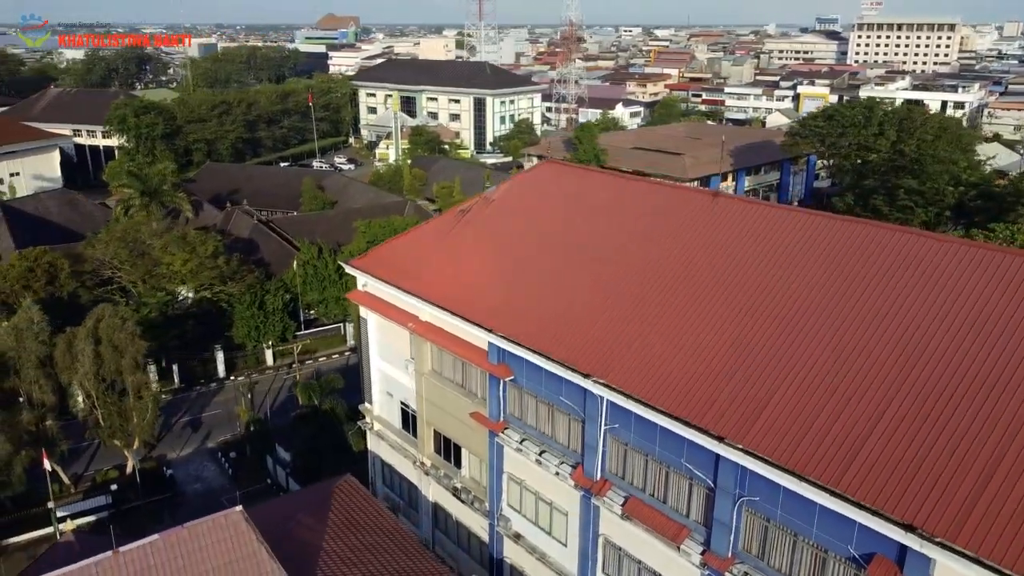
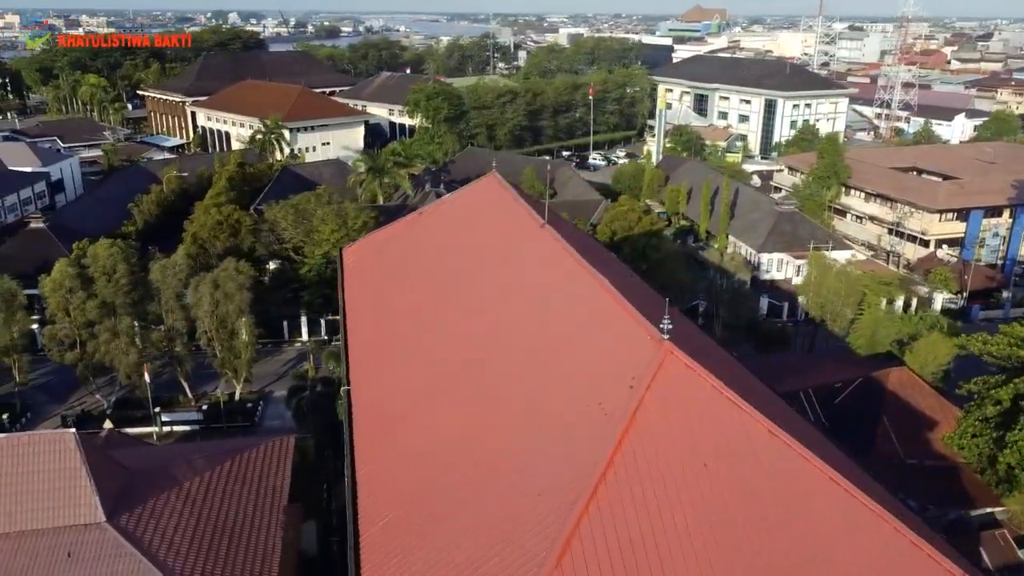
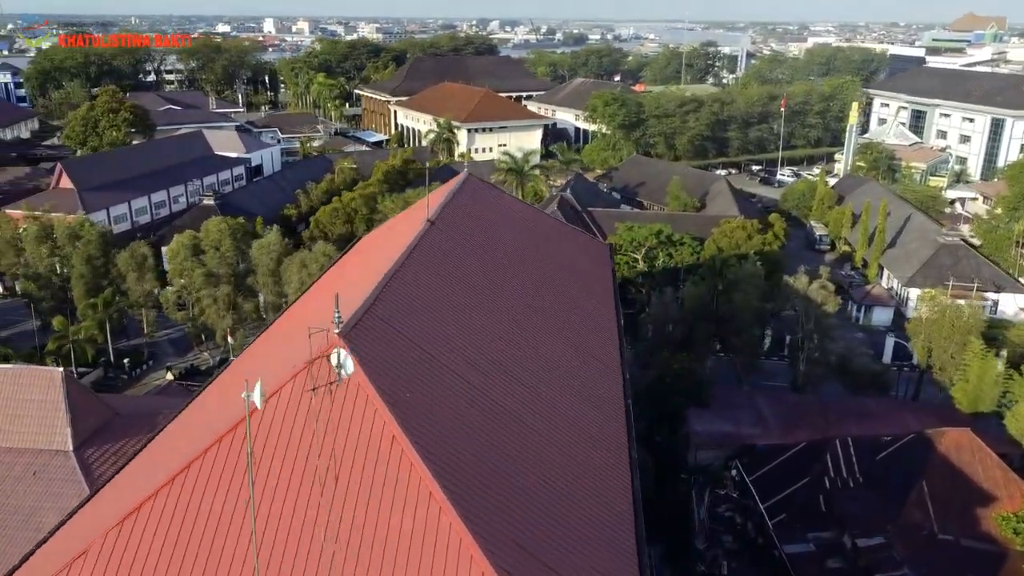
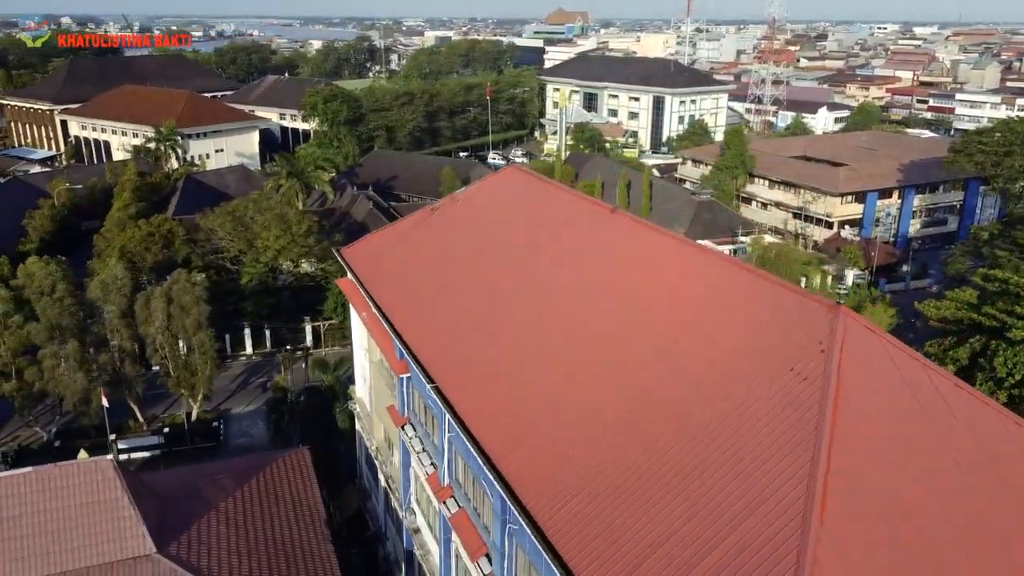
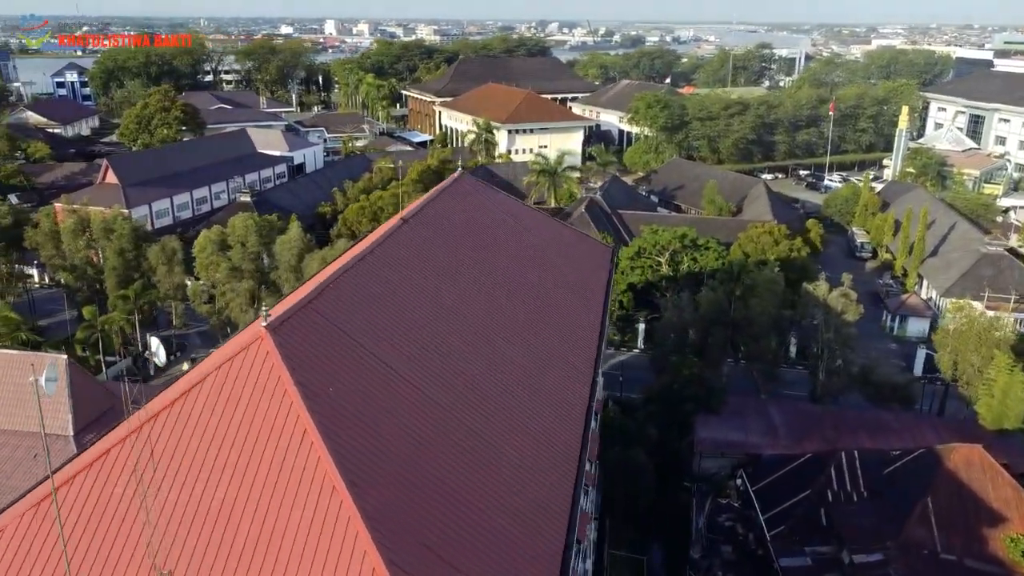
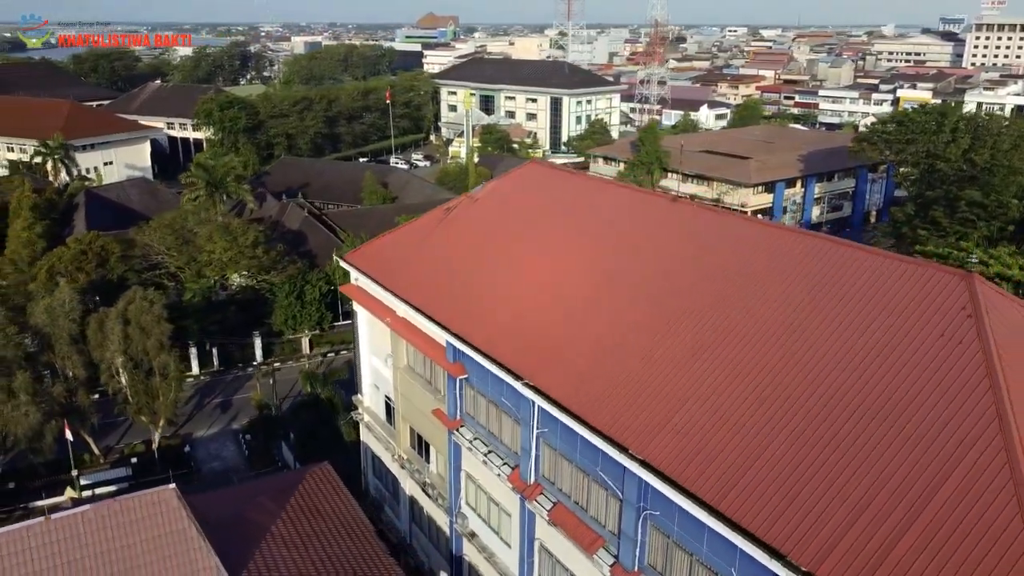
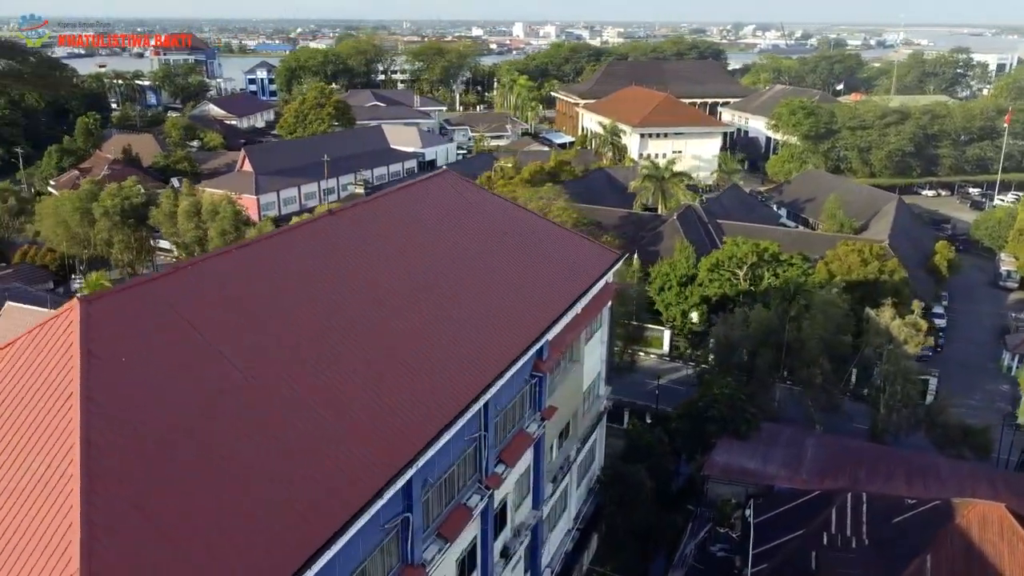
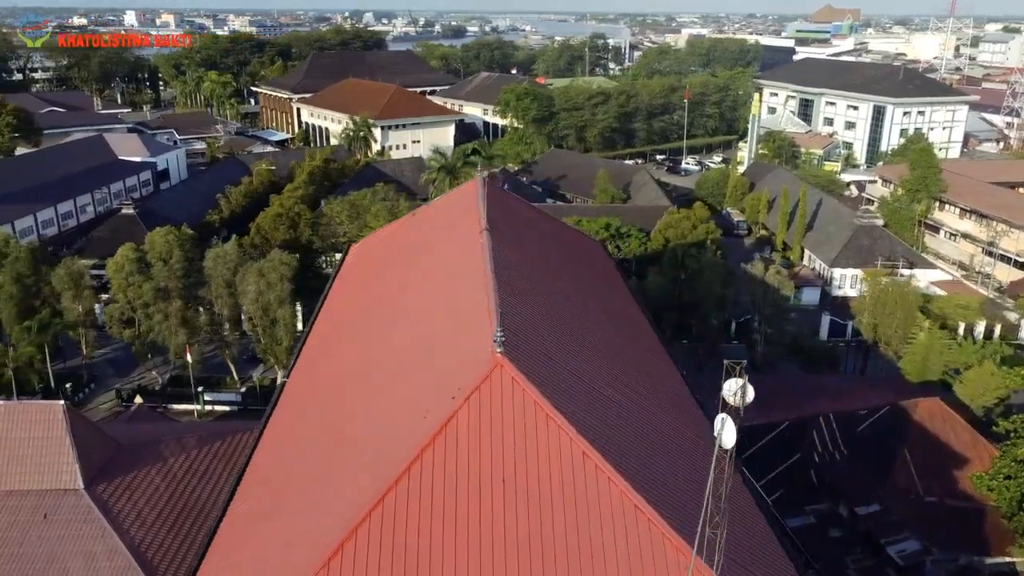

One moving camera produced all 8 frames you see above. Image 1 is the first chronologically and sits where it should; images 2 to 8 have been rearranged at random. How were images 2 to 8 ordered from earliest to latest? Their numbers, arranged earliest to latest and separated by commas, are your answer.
6, 4, 2, 8, 3, 5, 7
